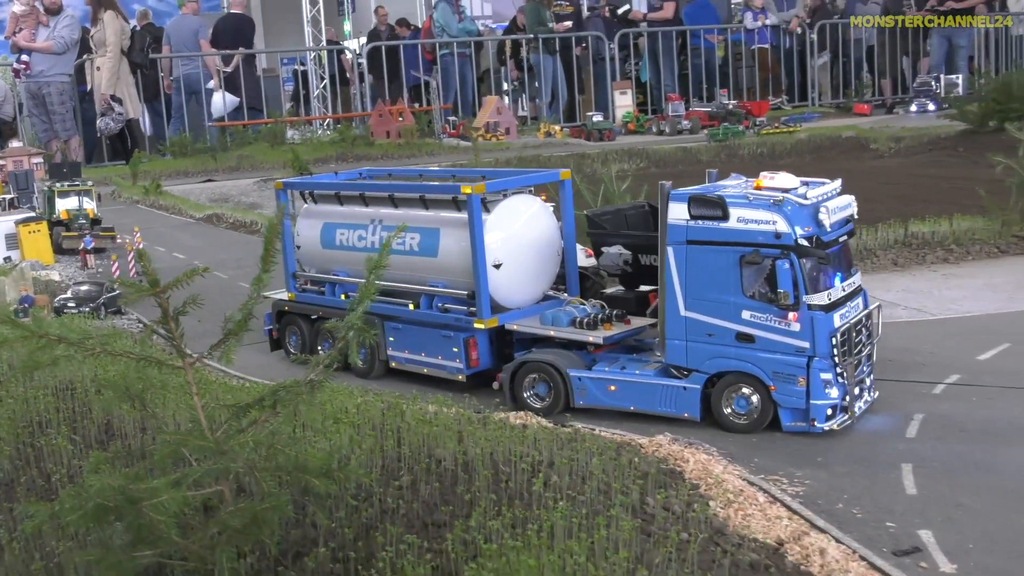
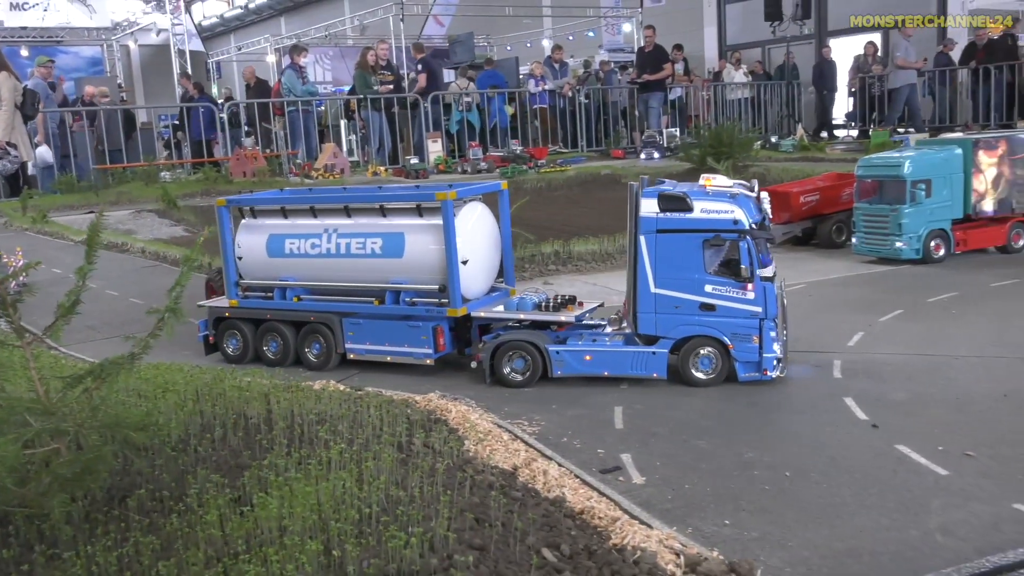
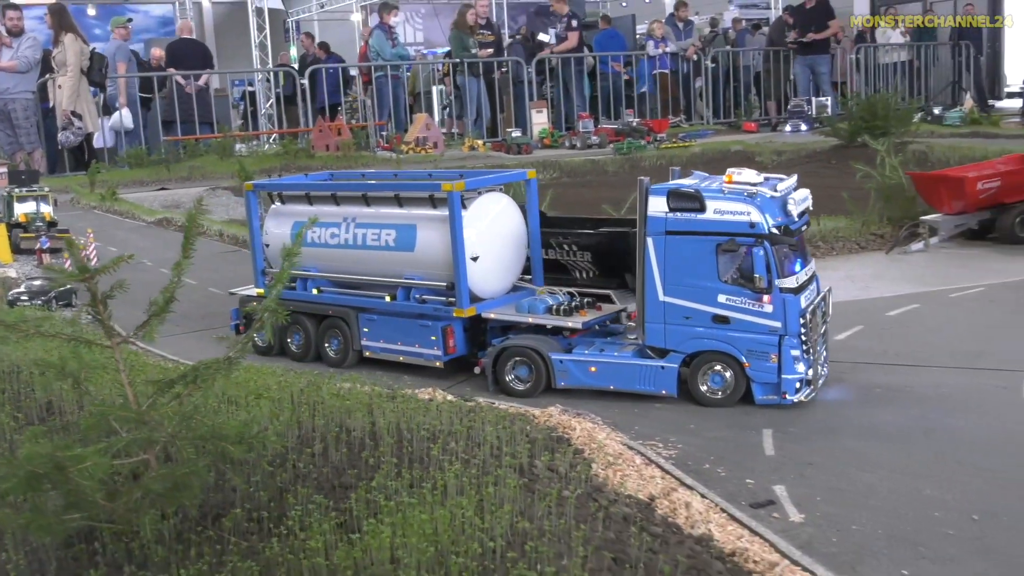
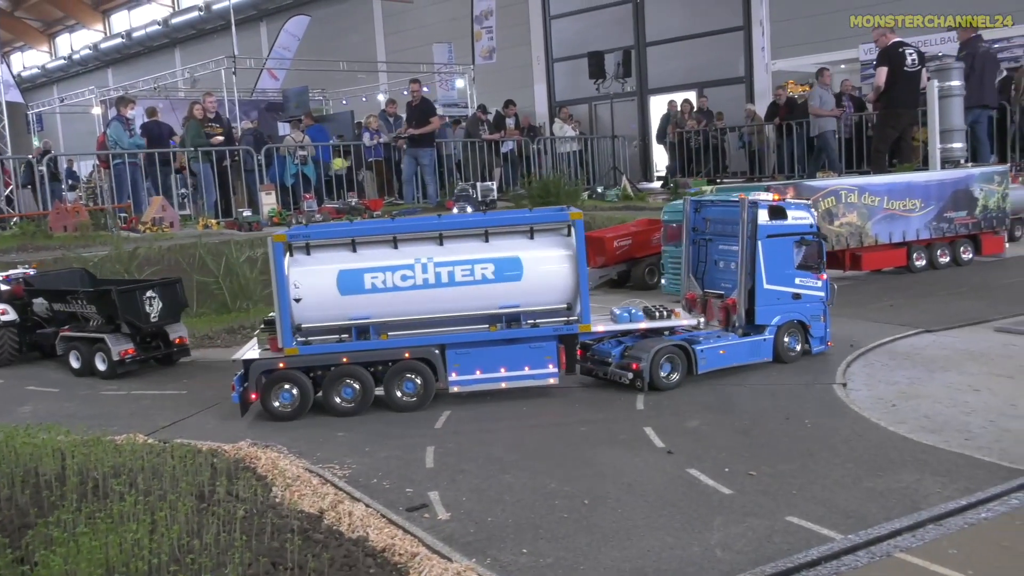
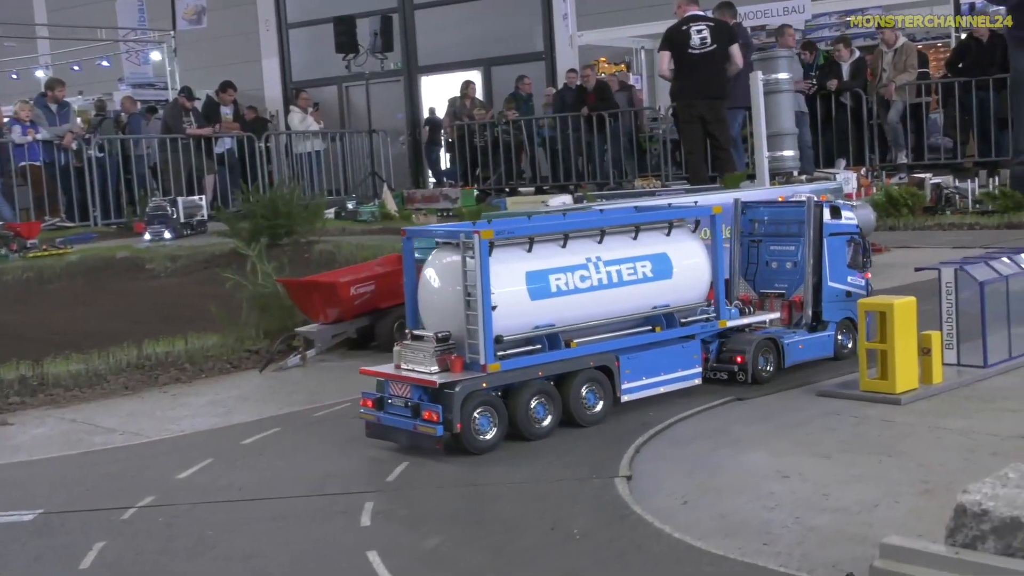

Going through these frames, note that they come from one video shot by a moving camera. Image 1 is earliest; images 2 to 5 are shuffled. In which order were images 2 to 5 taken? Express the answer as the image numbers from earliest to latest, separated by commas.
3, 2, 4, 5
